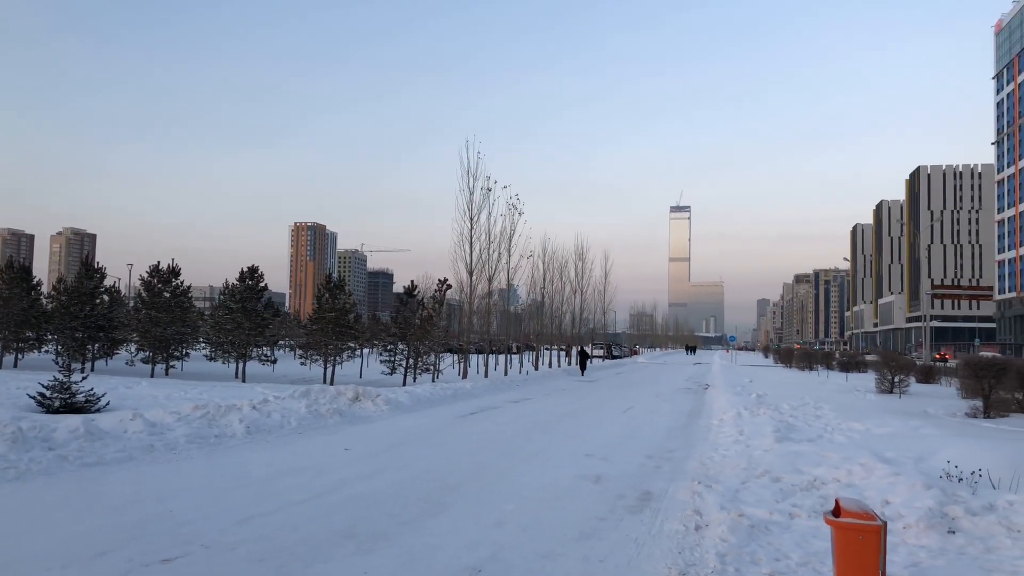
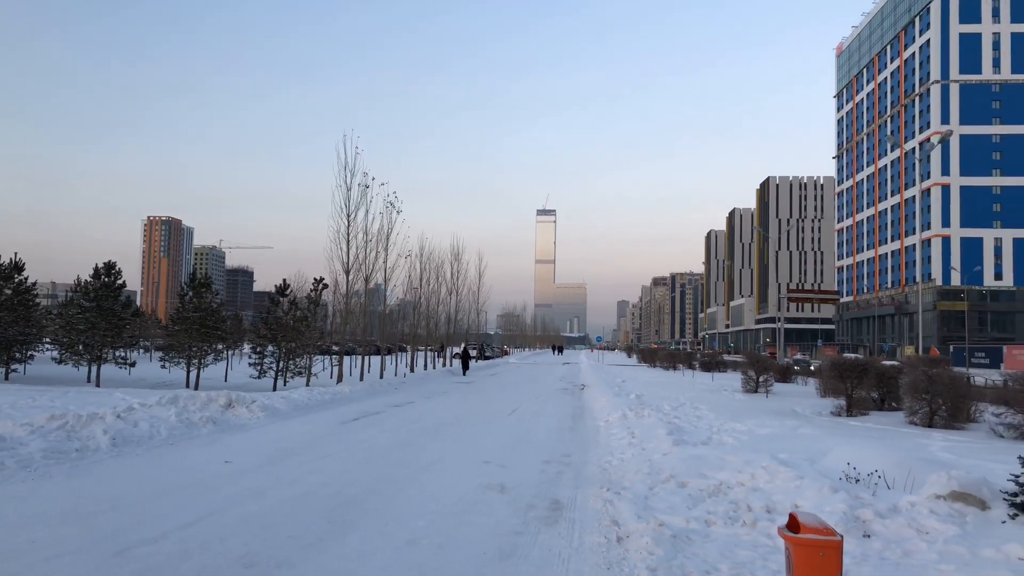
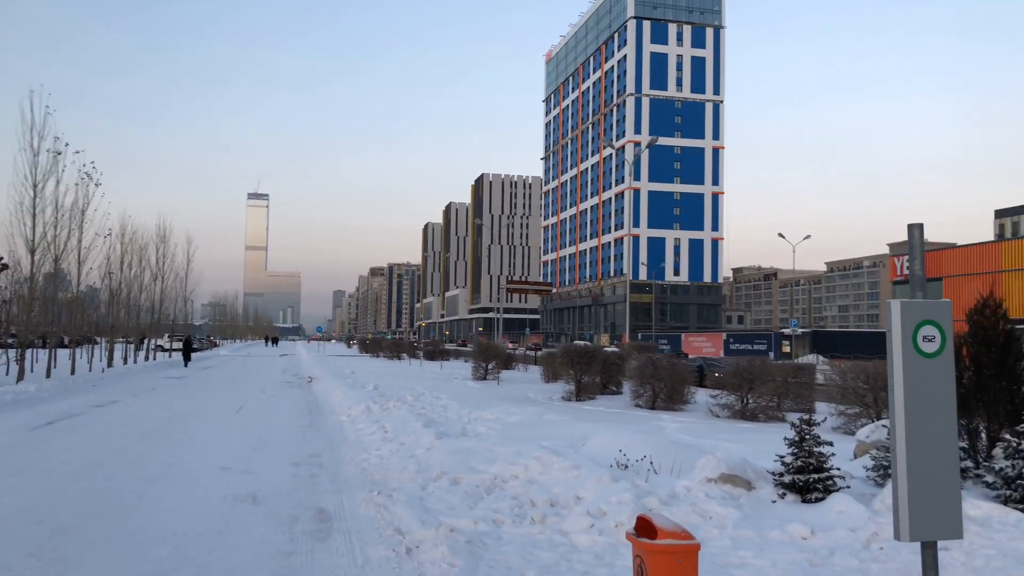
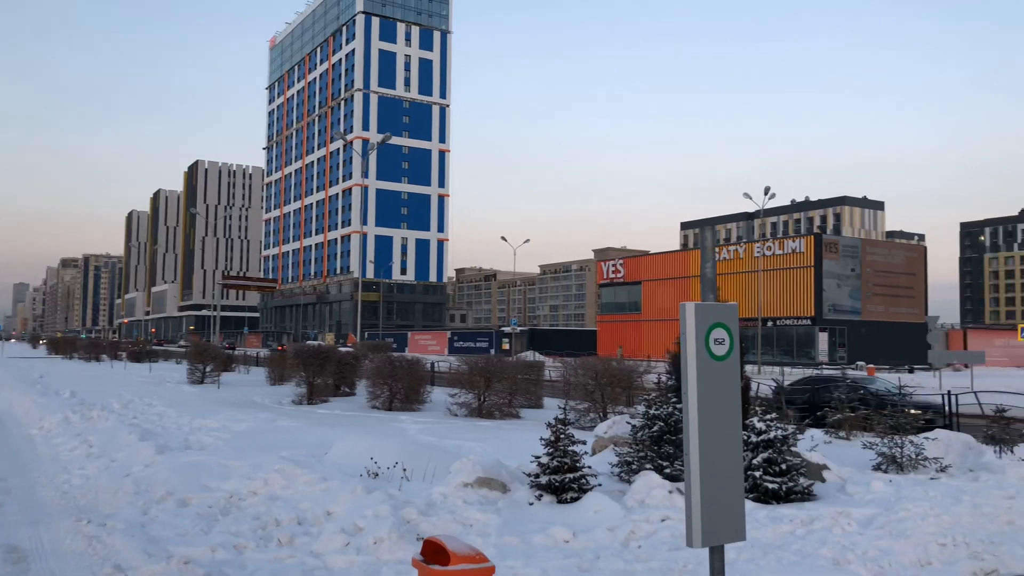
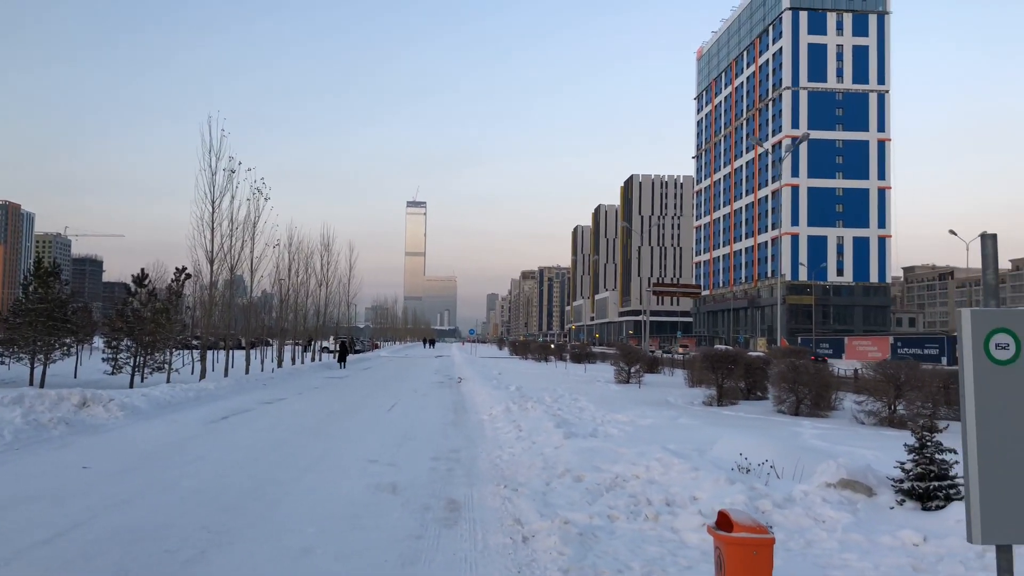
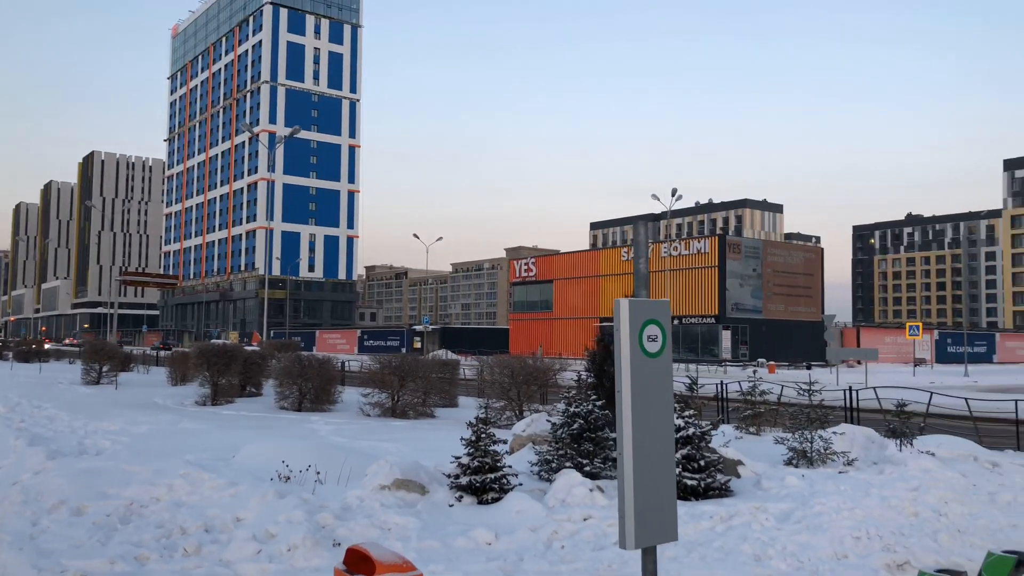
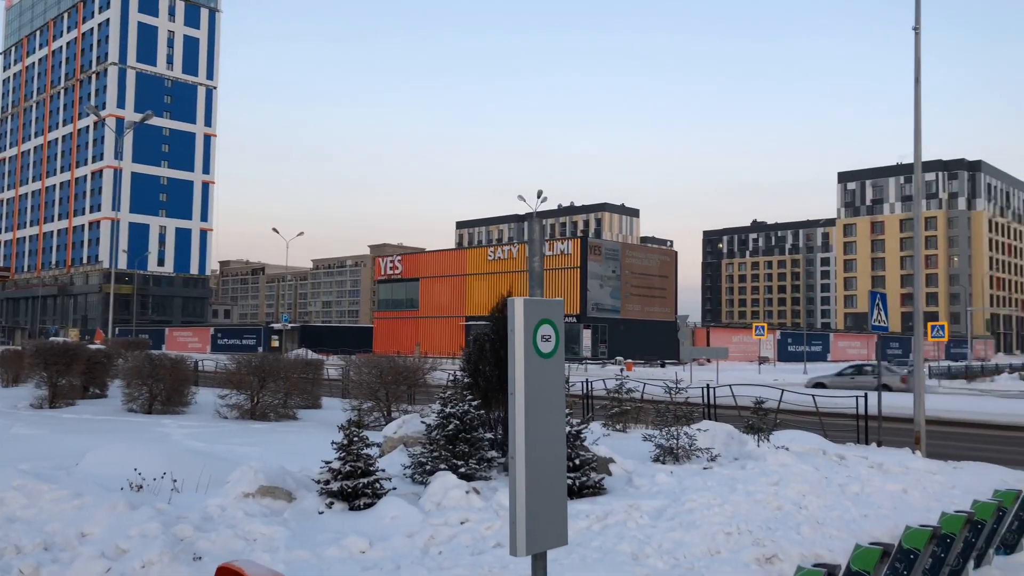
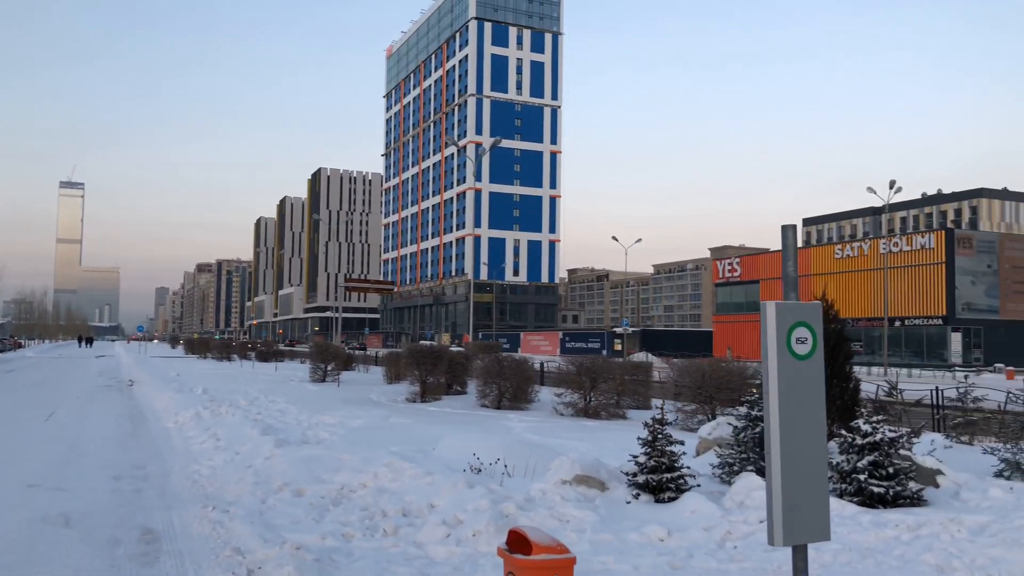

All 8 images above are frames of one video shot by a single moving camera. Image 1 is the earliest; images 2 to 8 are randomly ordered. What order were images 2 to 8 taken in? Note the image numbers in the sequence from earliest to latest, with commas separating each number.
2, 5, 3, 8, 4, 6, 7
